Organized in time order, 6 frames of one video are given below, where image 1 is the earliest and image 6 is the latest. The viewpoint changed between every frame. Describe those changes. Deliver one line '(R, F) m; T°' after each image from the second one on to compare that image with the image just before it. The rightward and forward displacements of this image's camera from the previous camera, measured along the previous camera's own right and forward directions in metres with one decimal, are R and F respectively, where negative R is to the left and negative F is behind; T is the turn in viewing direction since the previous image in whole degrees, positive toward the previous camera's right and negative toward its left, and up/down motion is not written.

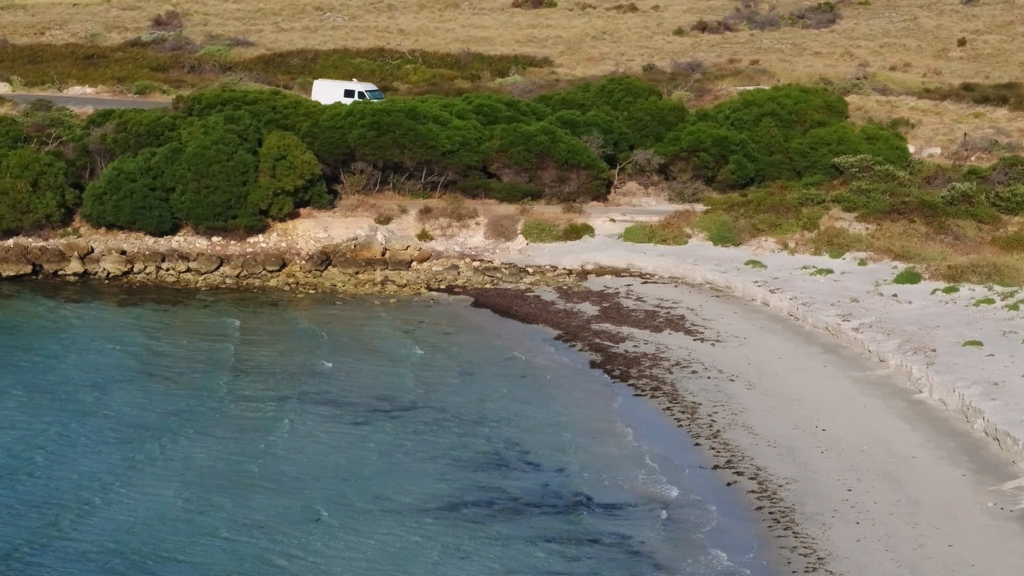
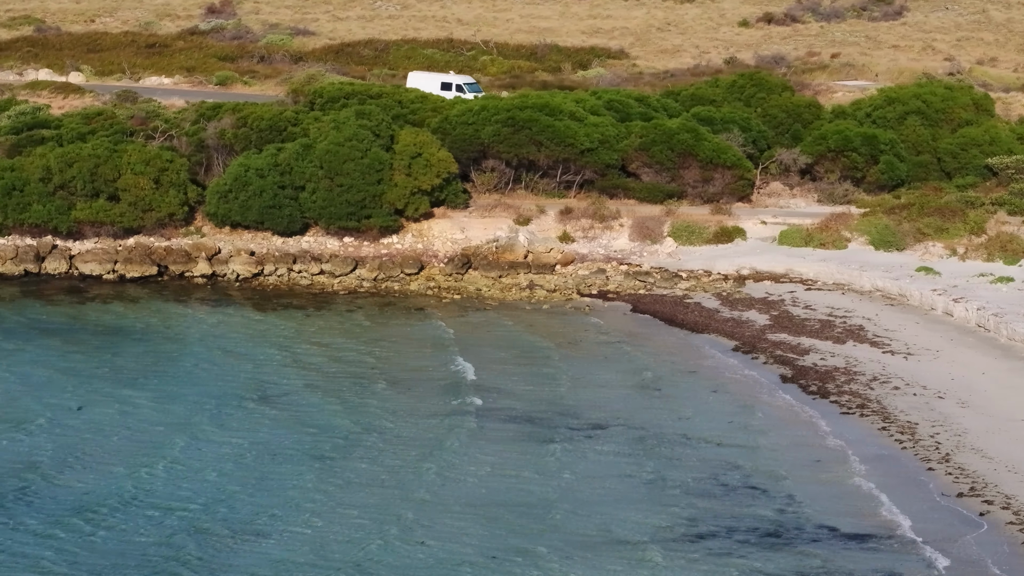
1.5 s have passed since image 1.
(-3.7, +1.2) m; 0°
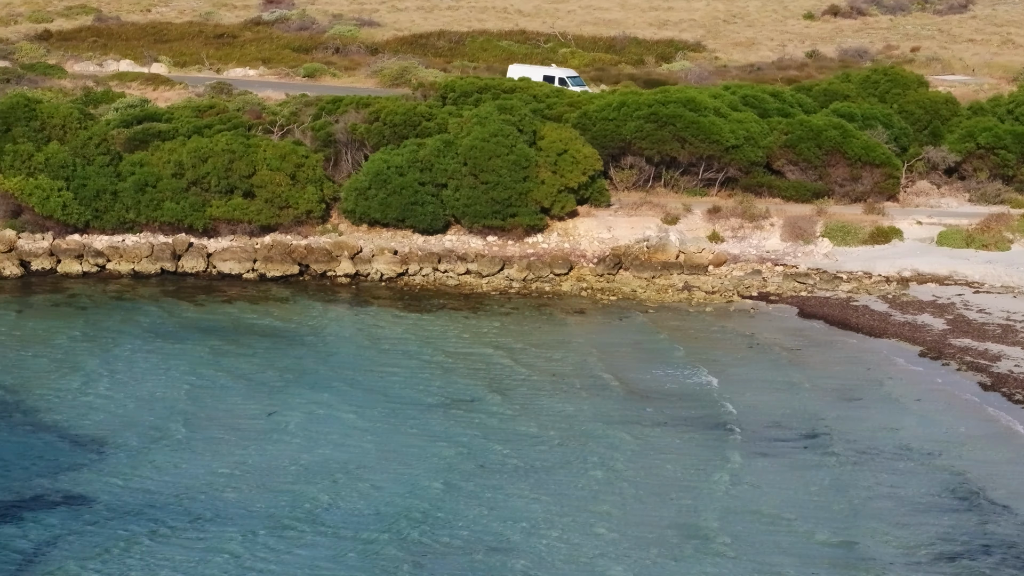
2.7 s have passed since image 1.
(-3.6, +0.6) m; 0°
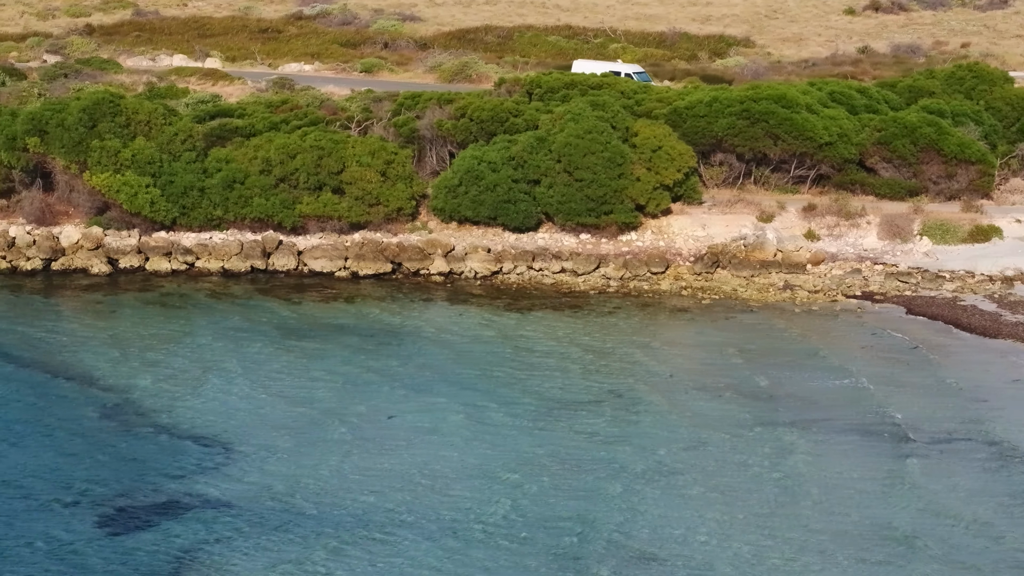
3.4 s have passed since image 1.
(-2.3, +0.3) m; 0°
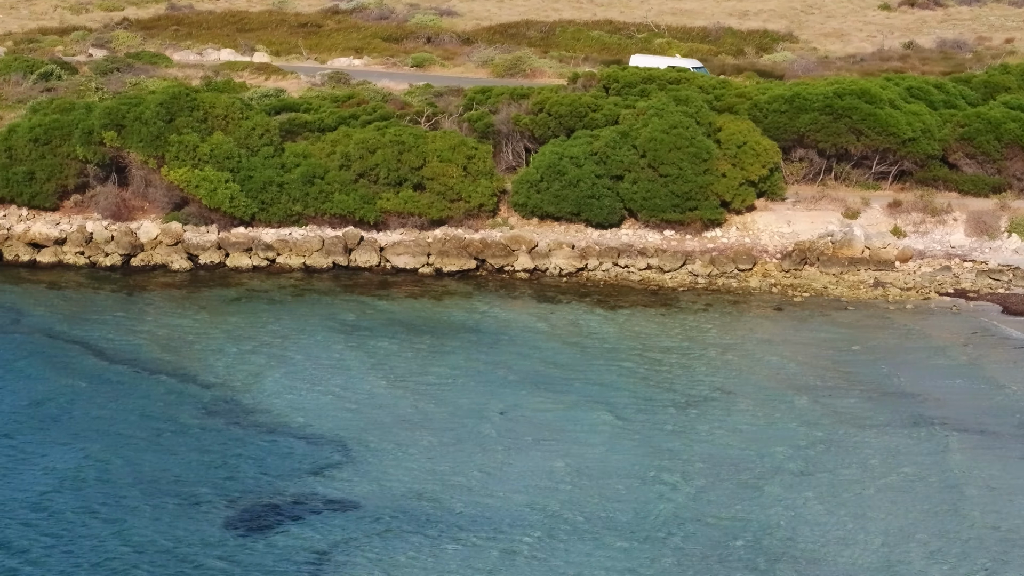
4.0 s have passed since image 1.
(-2.0, +0.2) m; 0°
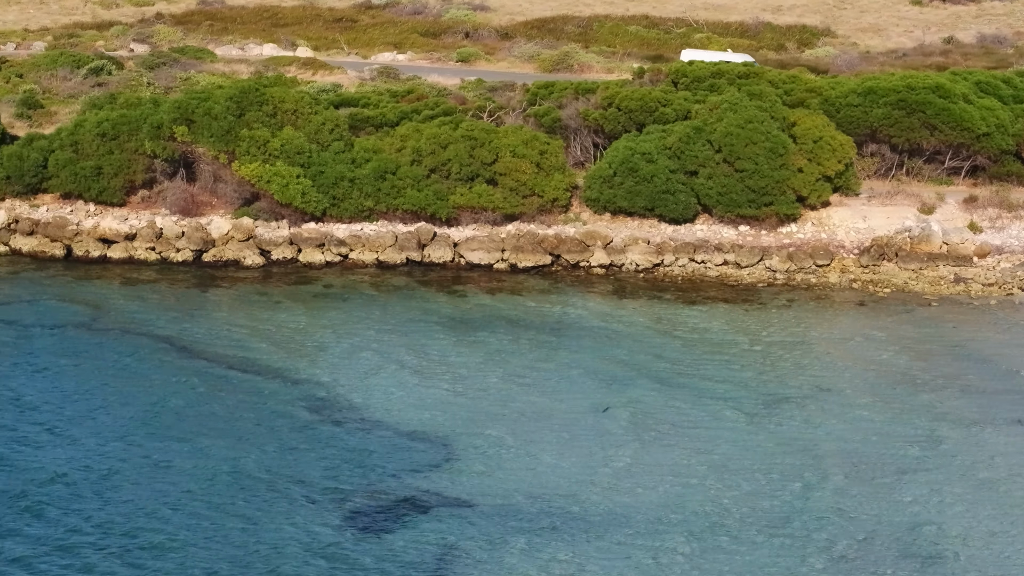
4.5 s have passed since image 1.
(-1.8, +0.1) m; 0°
